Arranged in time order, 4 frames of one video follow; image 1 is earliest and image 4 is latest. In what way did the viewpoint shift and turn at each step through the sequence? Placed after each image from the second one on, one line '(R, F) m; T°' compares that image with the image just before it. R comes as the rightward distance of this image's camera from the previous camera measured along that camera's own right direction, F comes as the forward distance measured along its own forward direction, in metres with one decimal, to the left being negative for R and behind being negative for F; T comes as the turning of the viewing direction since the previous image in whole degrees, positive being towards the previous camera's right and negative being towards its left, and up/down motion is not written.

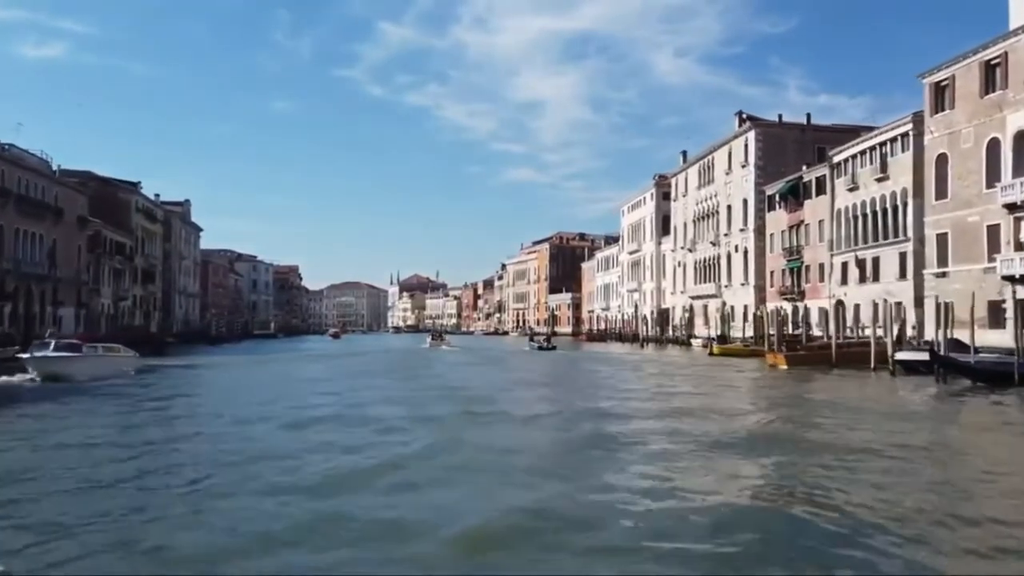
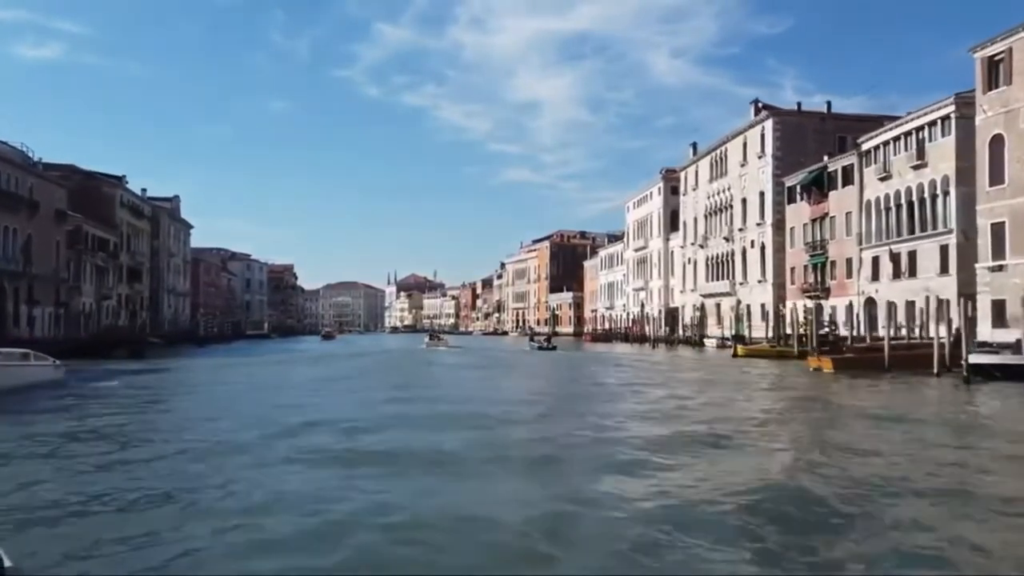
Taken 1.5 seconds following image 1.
(-0.4, +3.3) m; 0°
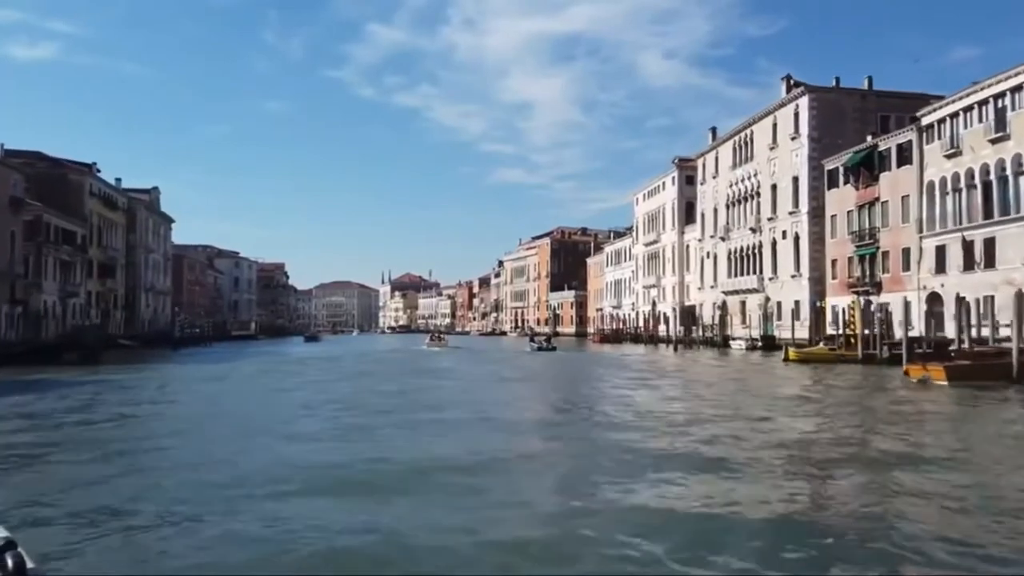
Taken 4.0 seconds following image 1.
(-0.7, +5.7) m; 0°
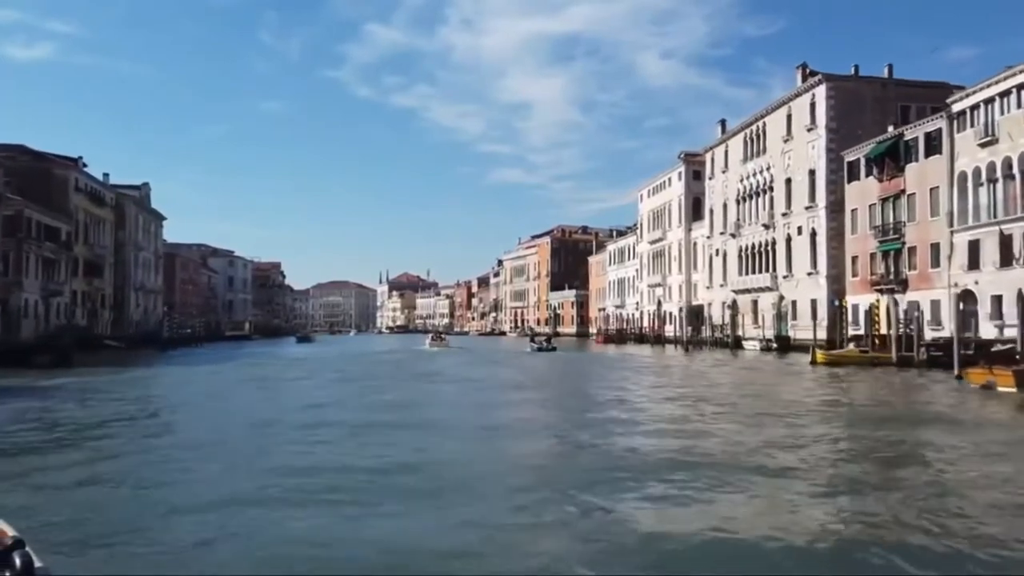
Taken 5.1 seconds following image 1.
(-0.2, +2.4) m; 0°
